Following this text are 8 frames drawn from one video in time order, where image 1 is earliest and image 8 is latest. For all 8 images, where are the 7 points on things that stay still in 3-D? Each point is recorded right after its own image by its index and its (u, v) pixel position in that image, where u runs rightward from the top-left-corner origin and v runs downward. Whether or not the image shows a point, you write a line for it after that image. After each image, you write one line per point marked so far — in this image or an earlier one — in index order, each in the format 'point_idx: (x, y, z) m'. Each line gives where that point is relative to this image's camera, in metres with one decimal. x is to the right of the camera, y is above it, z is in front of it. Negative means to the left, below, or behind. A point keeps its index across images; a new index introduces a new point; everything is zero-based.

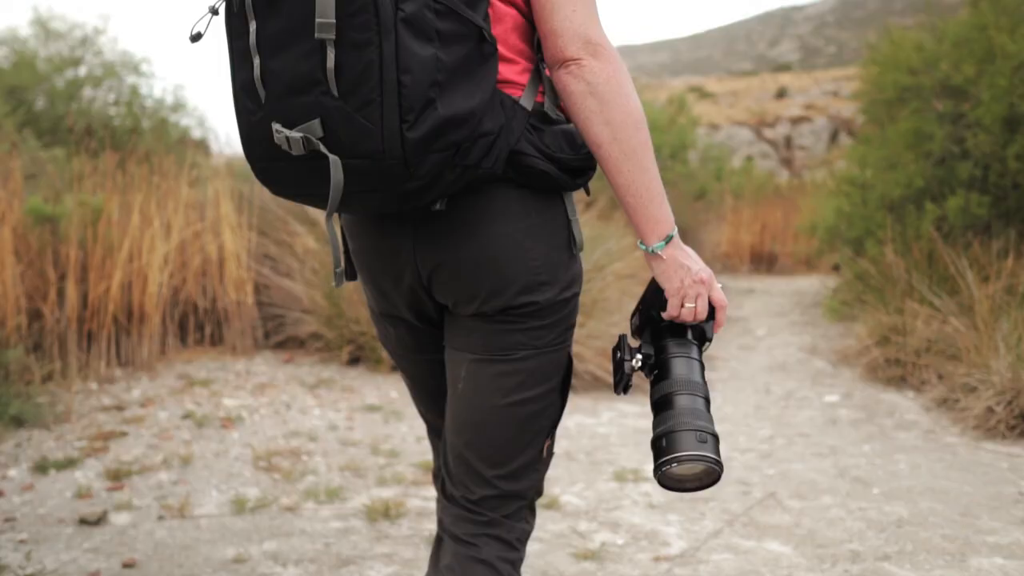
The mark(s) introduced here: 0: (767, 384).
0: (+1.5, -0.6, +6.0) m
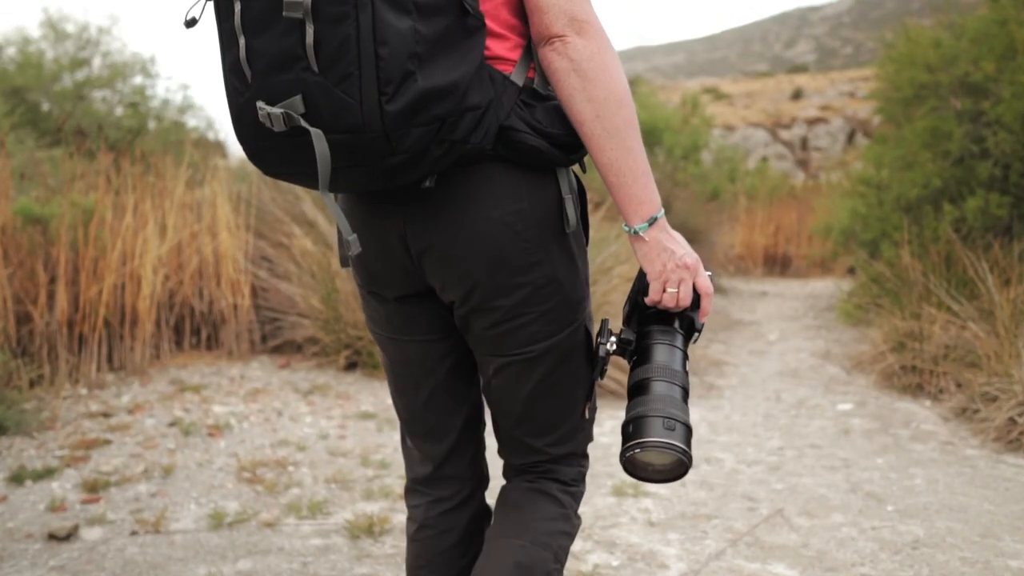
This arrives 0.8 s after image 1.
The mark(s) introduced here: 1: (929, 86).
0: (+1.5, -0.6, +5.8) m
1: (+3.0, +1.4, +7.3) m
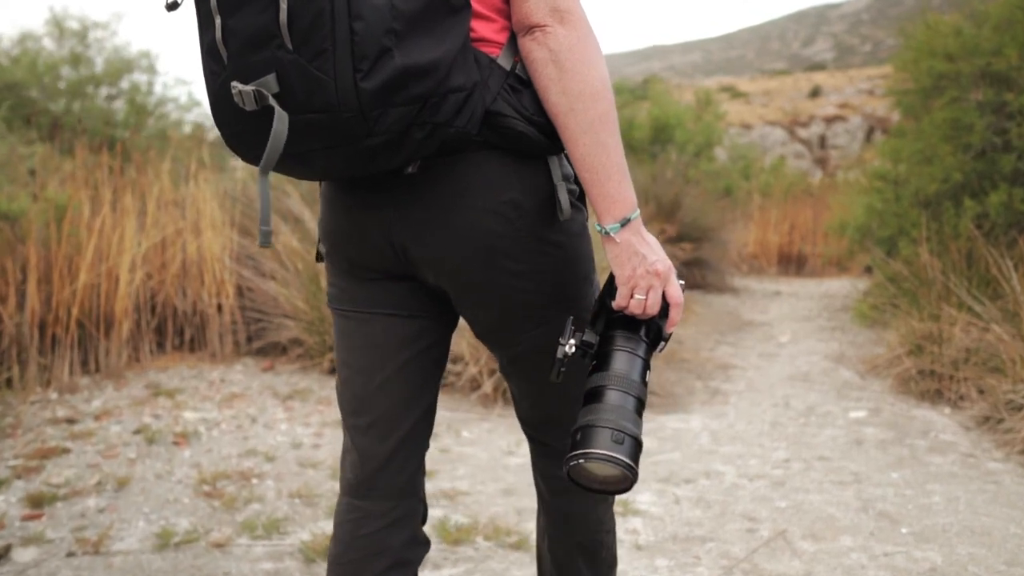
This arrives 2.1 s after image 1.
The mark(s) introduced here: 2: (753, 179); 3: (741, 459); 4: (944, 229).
0: (+1.5, -0.6, +5.5) m
1: (+3.0, +1.4, +6.9) m
2: (+3.8, +1.7, +15.9) m
3: (+0.9, -0.7, +4.1) m
4: (+2.9, +0.4, +6.7) m
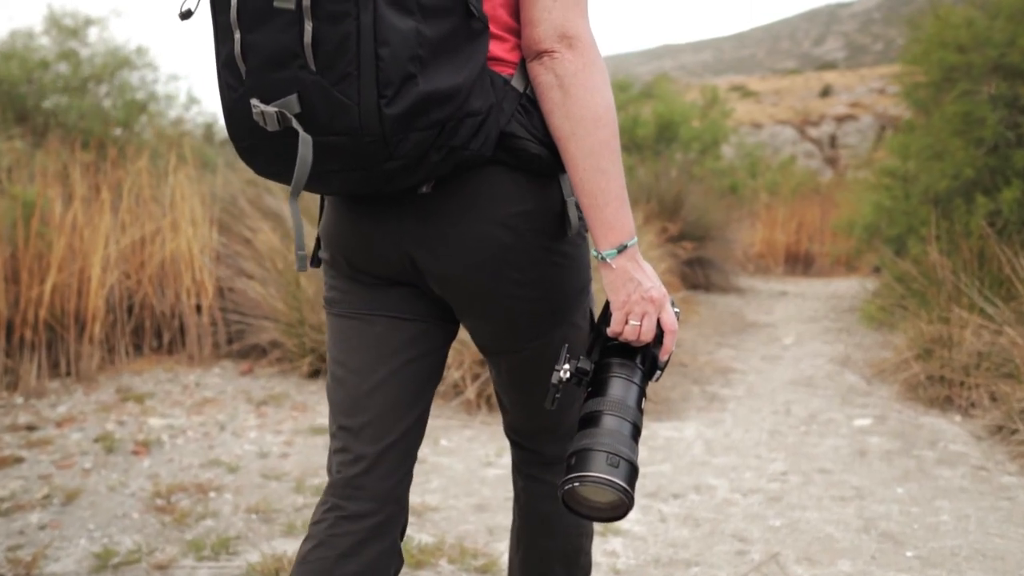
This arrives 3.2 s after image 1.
0: (+1.4, -0.6, +5.2) m
1: (+3.0, +1.4, +6.6) m
2: (+3.9, +1.7, +15.6) m
3: (+0.8, -0.7, +3.8) m
4: (+2.8, +0.4, +6.5) m
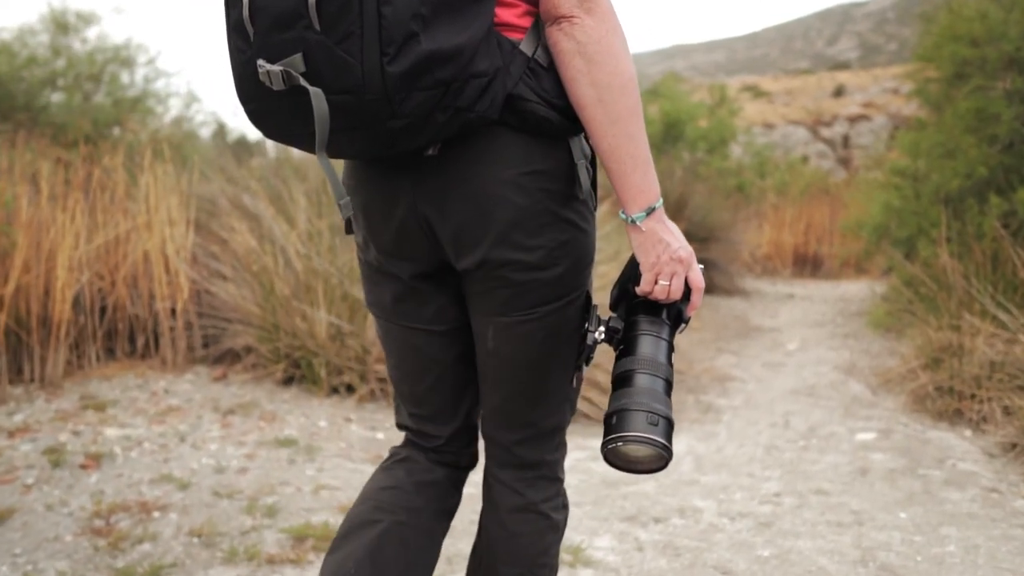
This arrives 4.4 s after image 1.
0: (+1.3, -0.6, +4.9) m
1: (+2.9, +1.4, +6.3) m
2: (+3.9, +1.7, +15.2) m
3: (+0.7, -0.7, +3.5) m
4: (+2.8, +0.4, +6.1) m
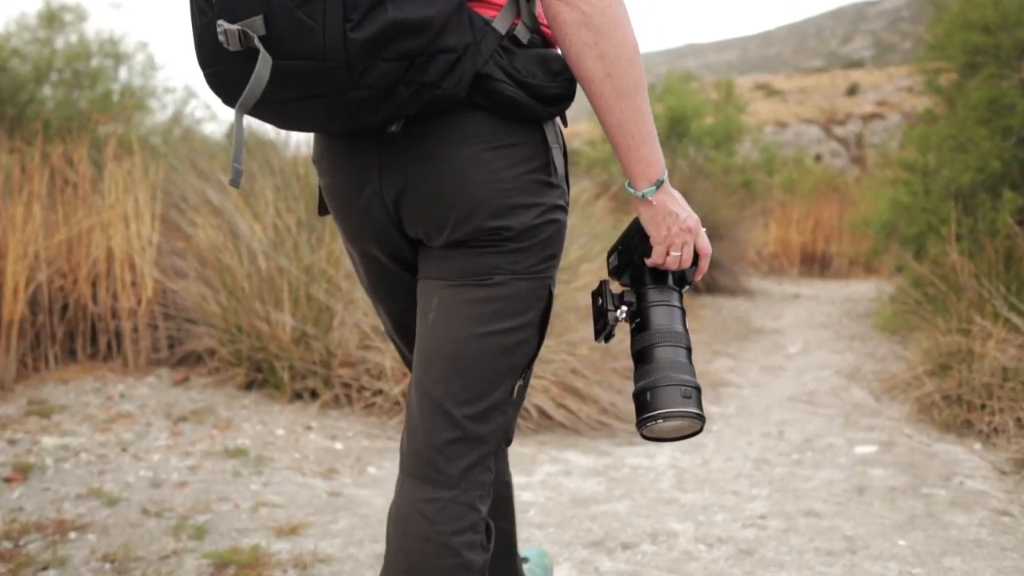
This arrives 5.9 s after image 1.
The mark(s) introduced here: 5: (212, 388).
0: (+1.2, -0.6, +4.5) m
1: (+2.8, +1.4, +5.9) m
2: (+3.9, +1.7, +14.9) m
3: (+0.6, -0.7, +3.2) m
4: (+2.7, +0.4, +5.8) m
5: (-1.5, -0.5, +5.0) m
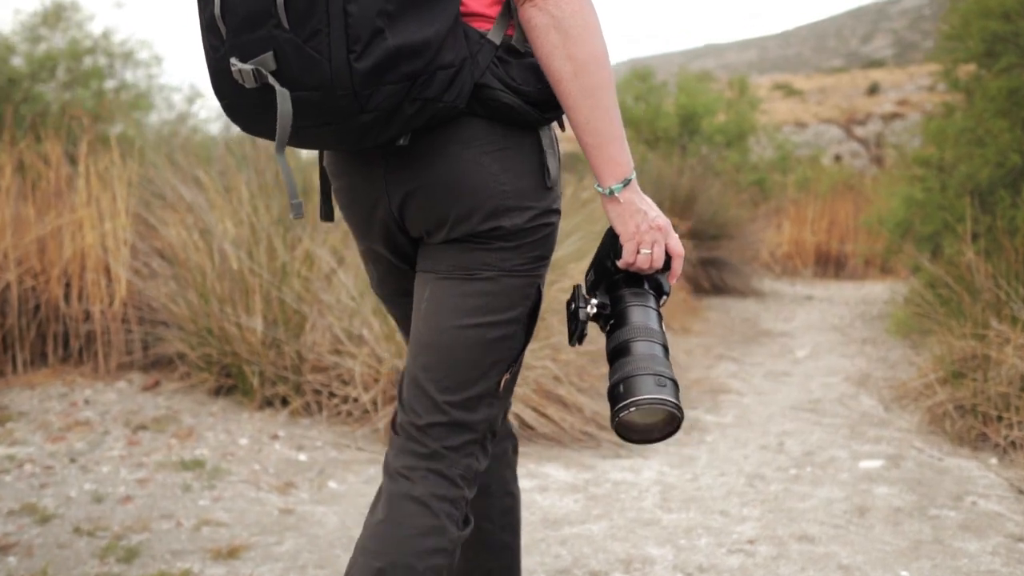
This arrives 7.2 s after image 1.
0: (+1.1, -0.6, +4.2) m
1: (+2.7, +1.4, +5.6) m
2: (+4.1, +1.7, +14.5) m
3: (+0.5, -0.7, +2.9) m
4: (+2.6, +0.4, +5.4) m
5: (-1.6, -0.5, +4.8) m
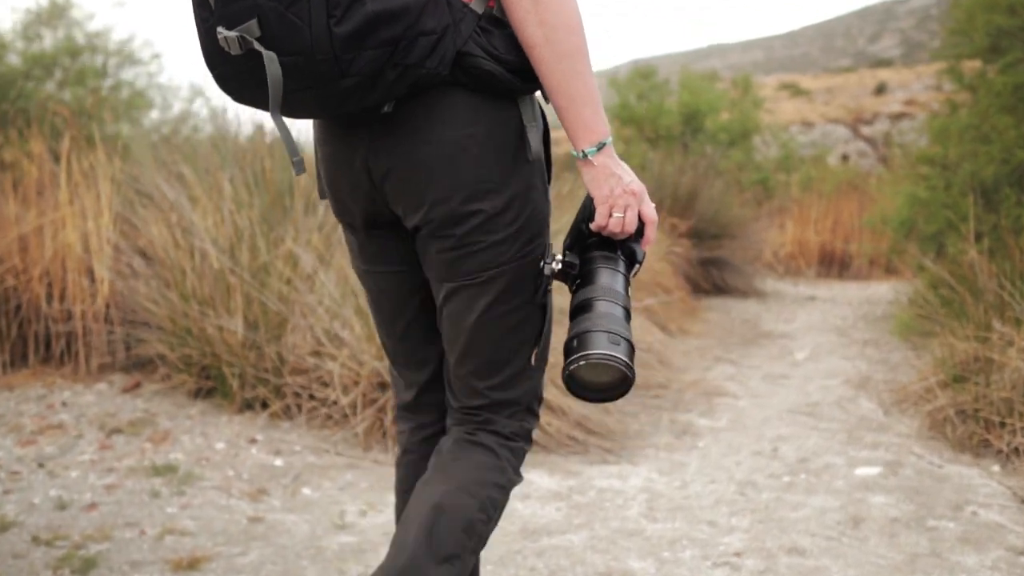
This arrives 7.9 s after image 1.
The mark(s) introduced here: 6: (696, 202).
0: (+1.1, -0.6, +4.1) m
1: (+2.7, +1.4, +5.4) m
2: (+4.1, +1.6, +14.3) m
3: (+0.4, -0.7, +2.8) m
4: (+2.6, +0.4, +5.3) m
5: (-1.6, -0.5, +4.6) m
6: (+1.7, +0.8, +9.2) m
